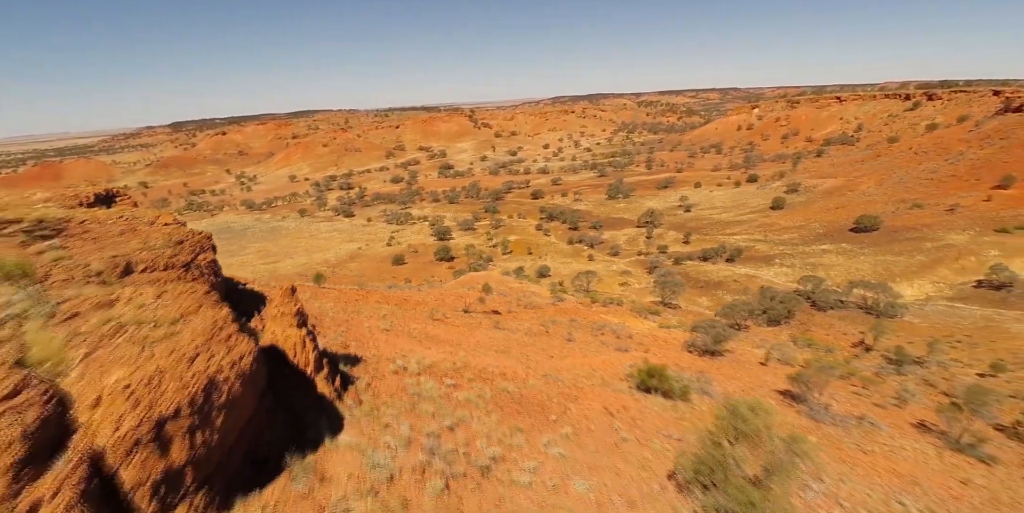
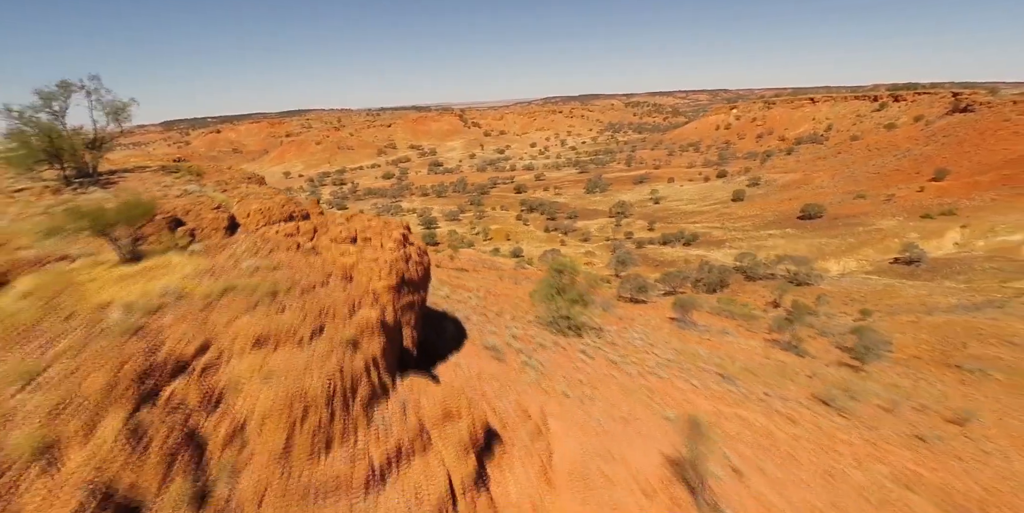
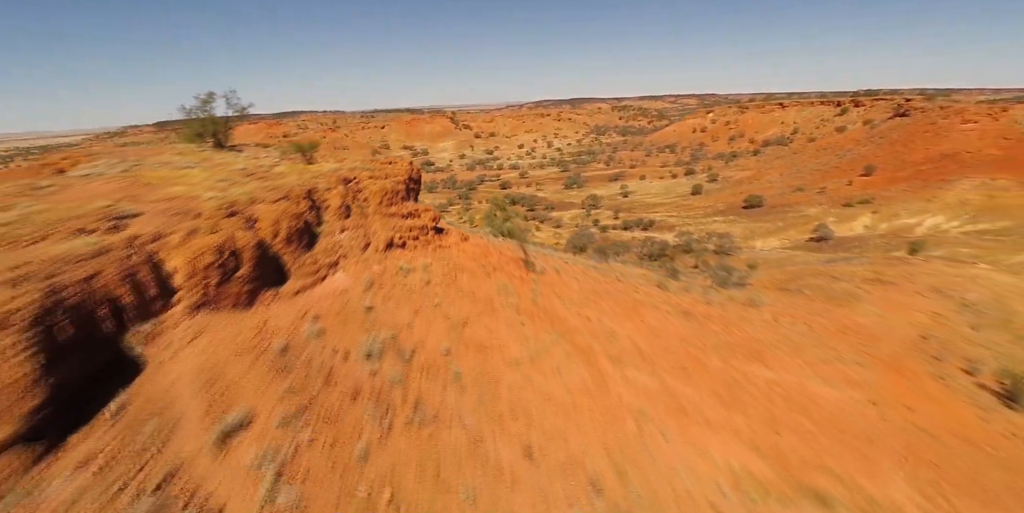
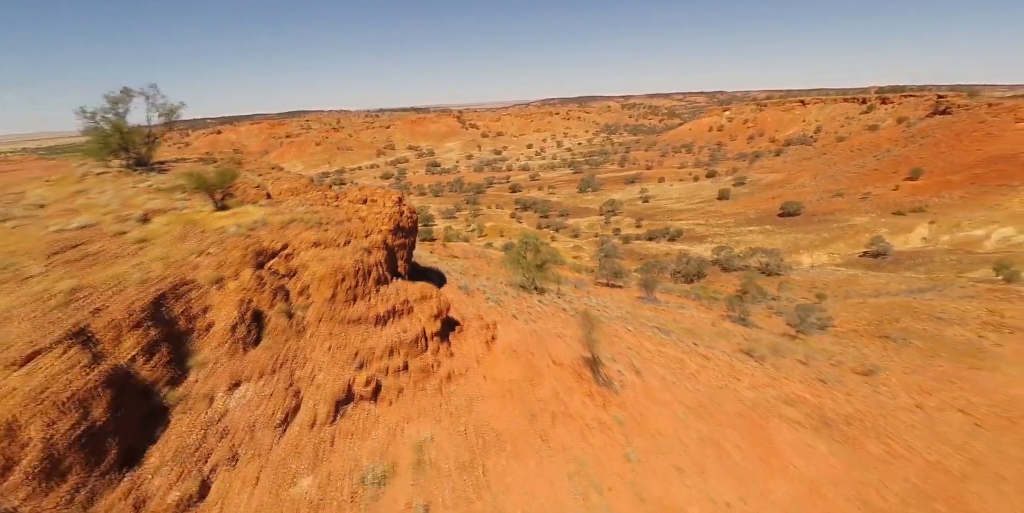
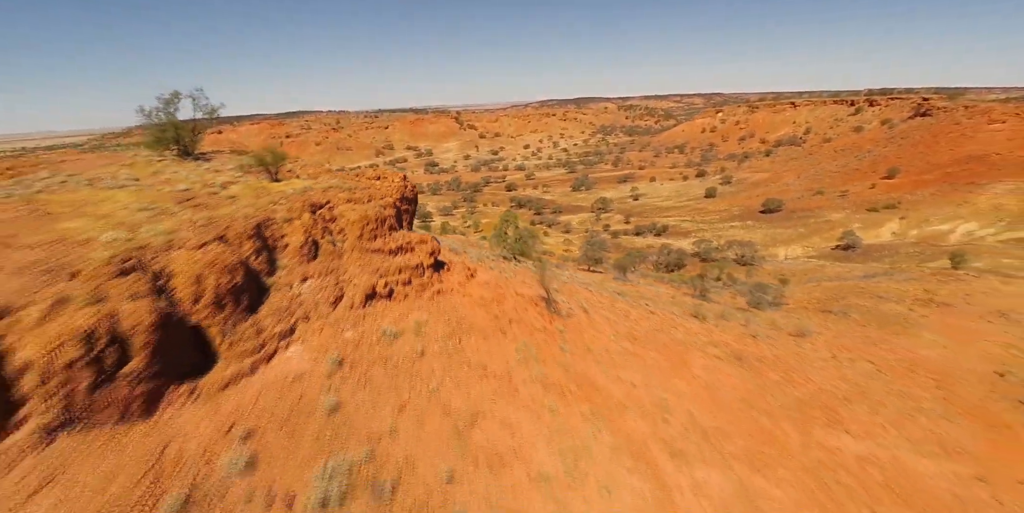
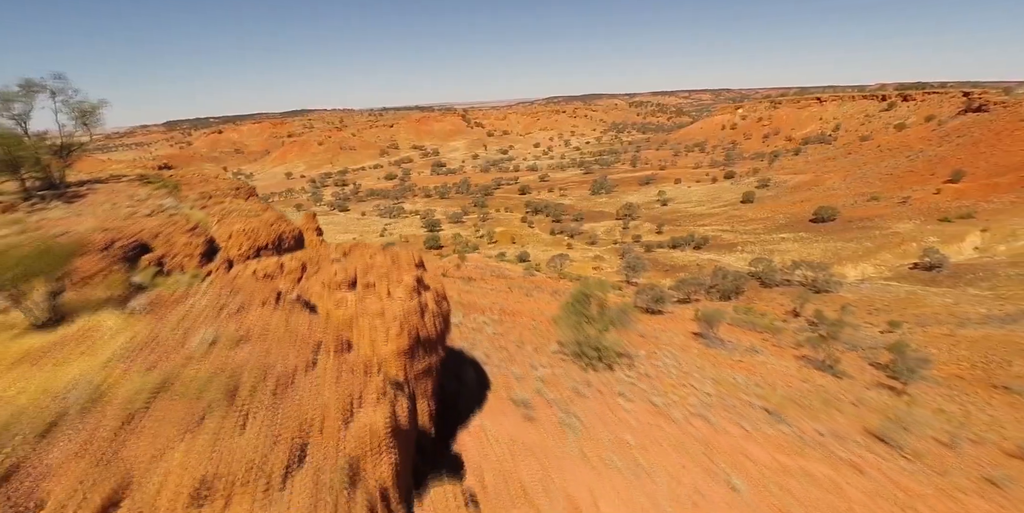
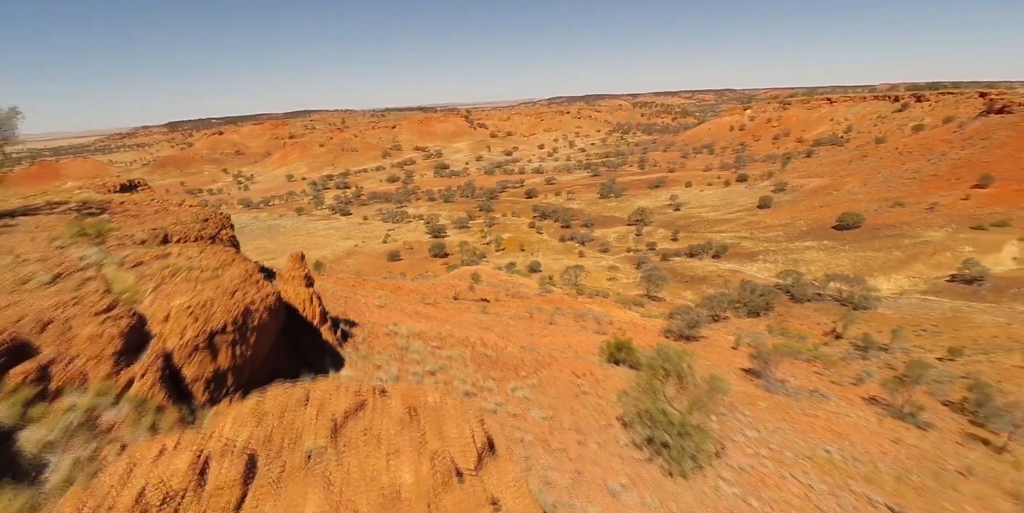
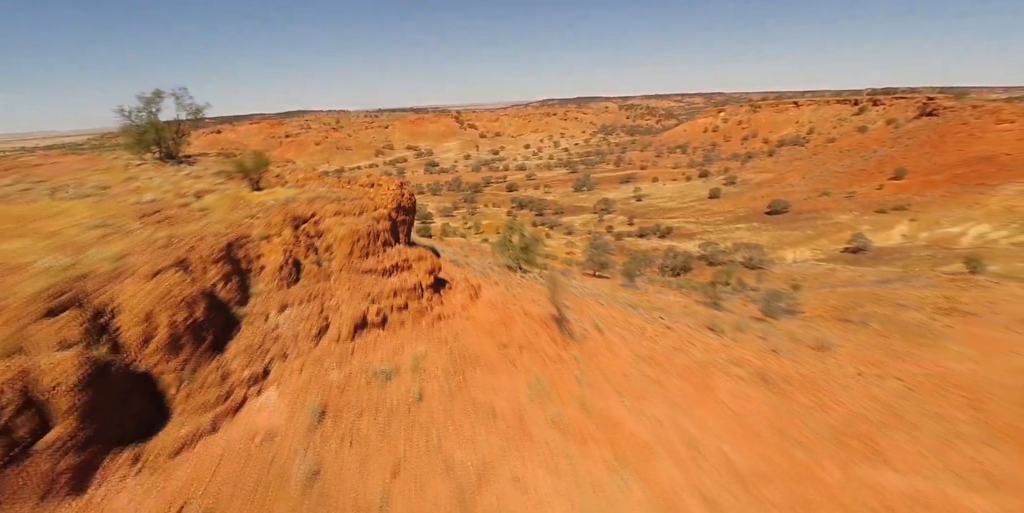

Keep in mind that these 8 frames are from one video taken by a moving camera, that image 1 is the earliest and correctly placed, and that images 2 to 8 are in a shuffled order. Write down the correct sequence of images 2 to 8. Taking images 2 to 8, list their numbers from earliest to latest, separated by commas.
7, 6, 2, 4, 8, 5, 3
